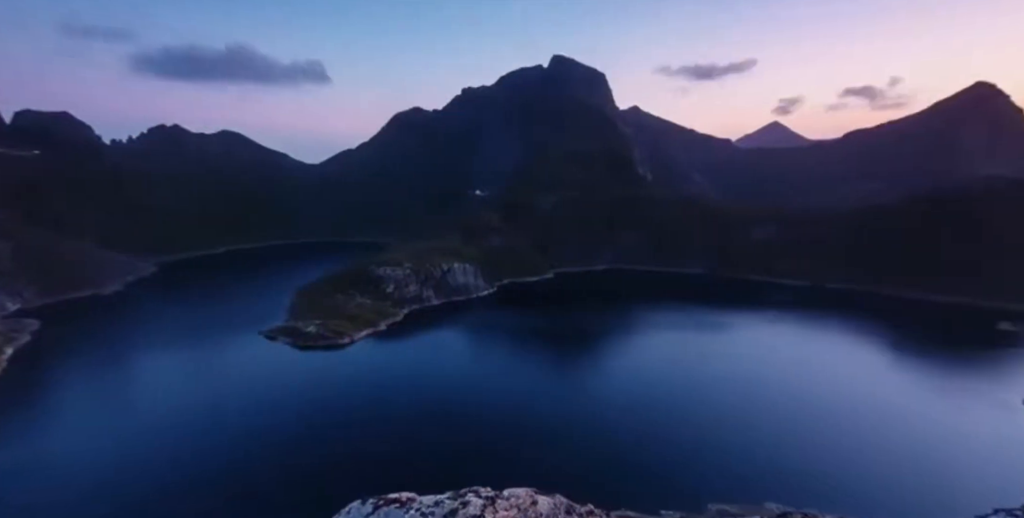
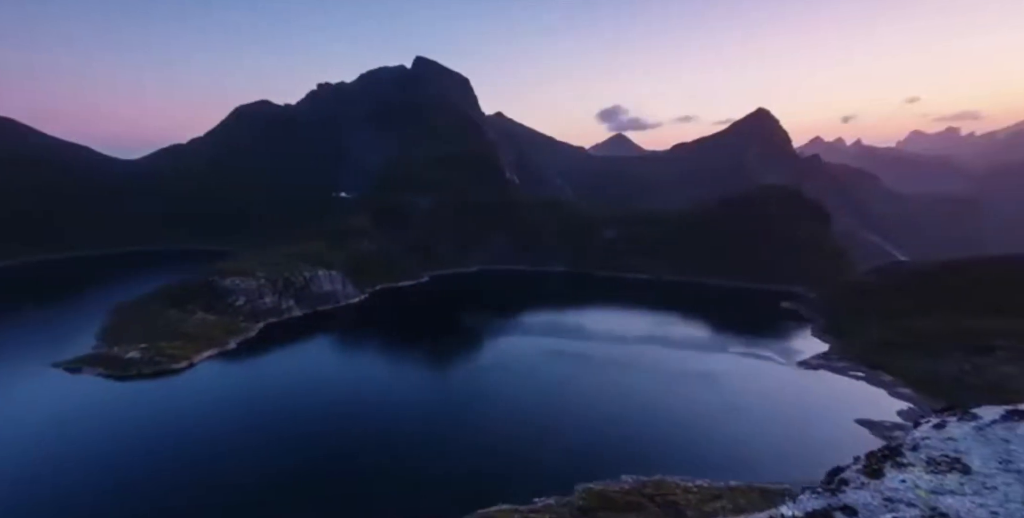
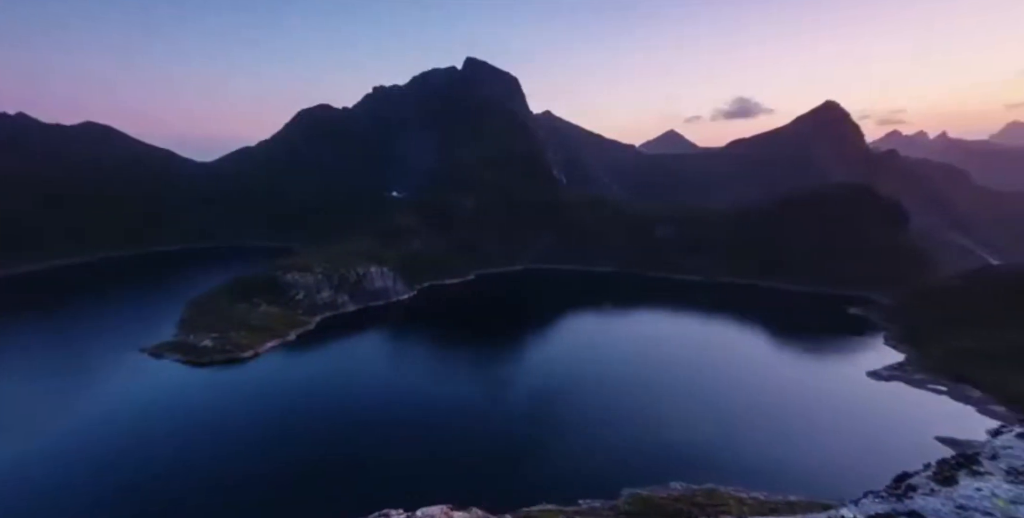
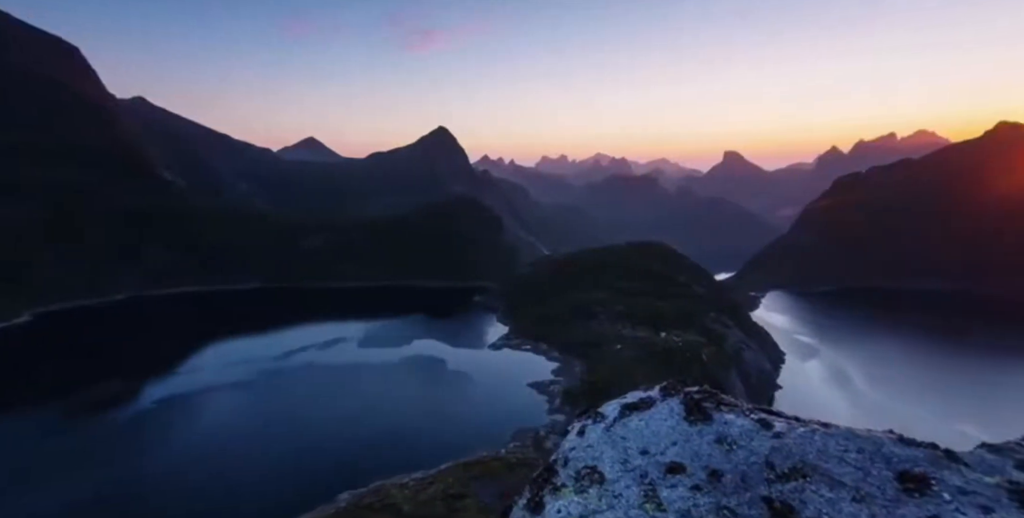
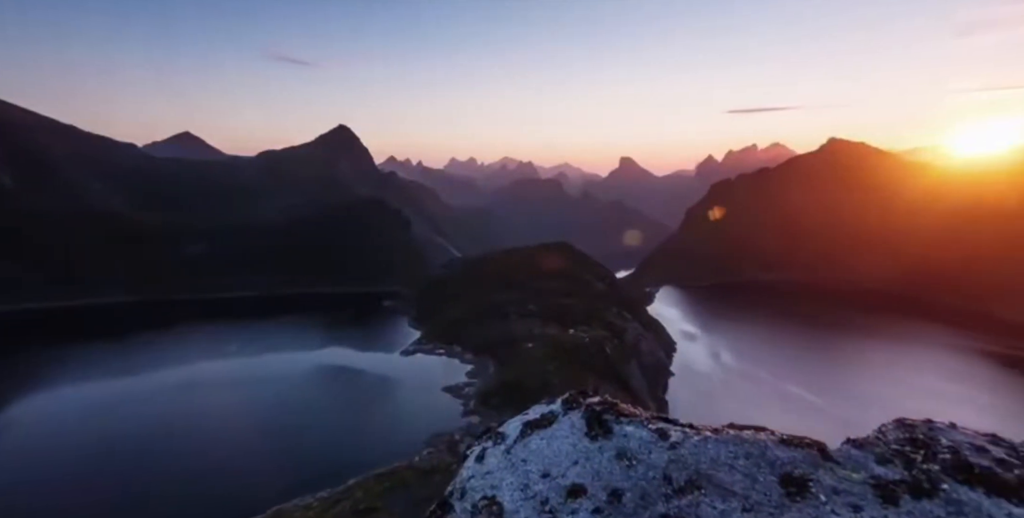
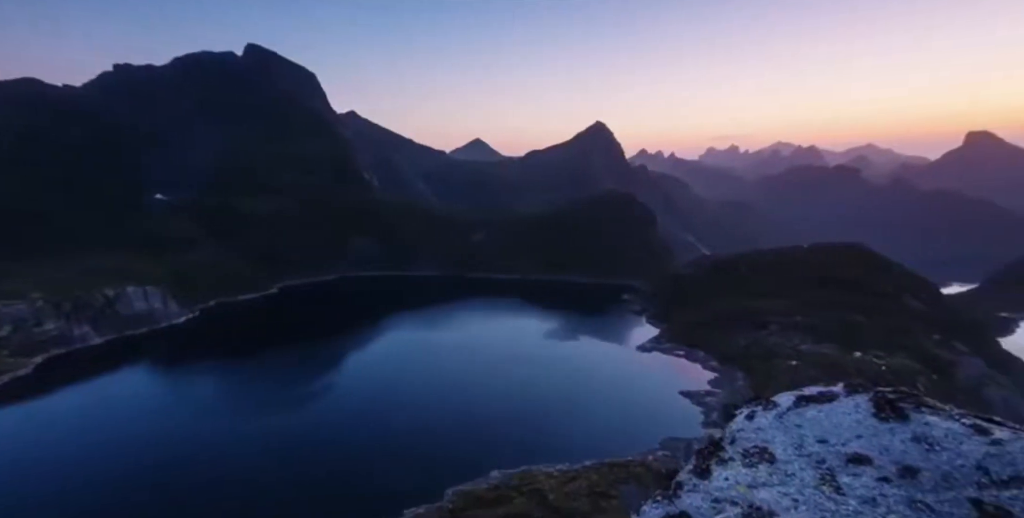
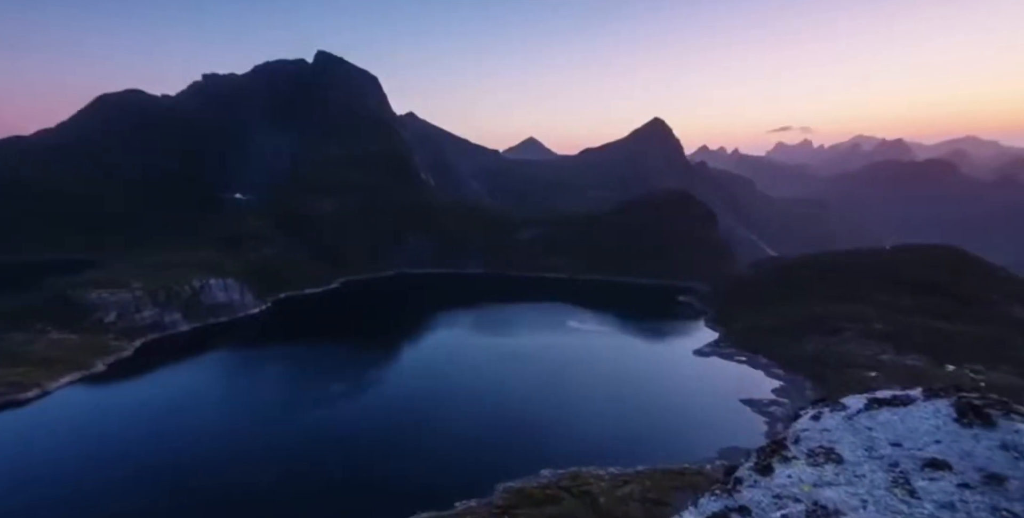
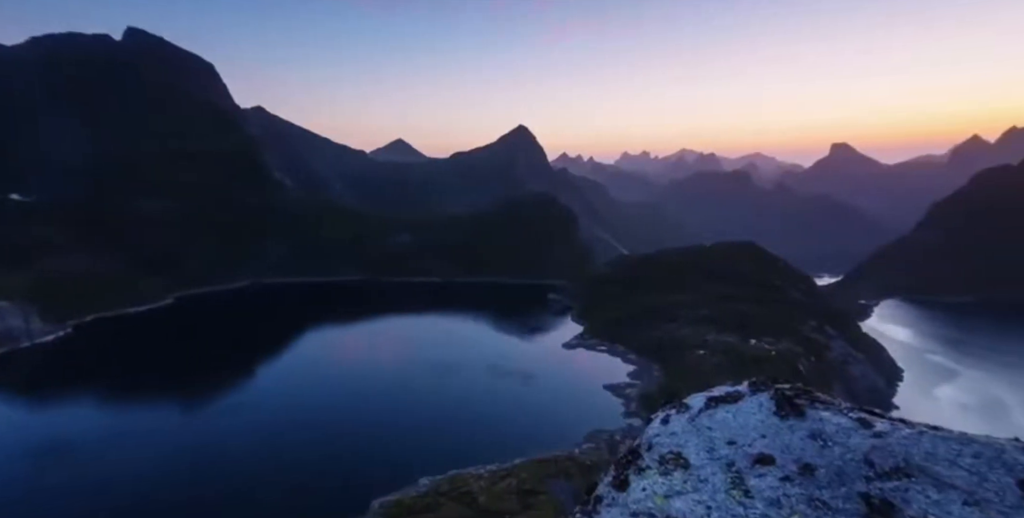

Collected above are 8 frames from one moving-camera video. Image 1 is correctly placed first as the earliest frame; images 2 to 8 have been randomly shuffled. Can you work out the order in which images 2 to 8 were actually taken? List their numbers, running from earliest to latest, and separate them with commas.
3, 2, 7, 6, 8, 4, 5
